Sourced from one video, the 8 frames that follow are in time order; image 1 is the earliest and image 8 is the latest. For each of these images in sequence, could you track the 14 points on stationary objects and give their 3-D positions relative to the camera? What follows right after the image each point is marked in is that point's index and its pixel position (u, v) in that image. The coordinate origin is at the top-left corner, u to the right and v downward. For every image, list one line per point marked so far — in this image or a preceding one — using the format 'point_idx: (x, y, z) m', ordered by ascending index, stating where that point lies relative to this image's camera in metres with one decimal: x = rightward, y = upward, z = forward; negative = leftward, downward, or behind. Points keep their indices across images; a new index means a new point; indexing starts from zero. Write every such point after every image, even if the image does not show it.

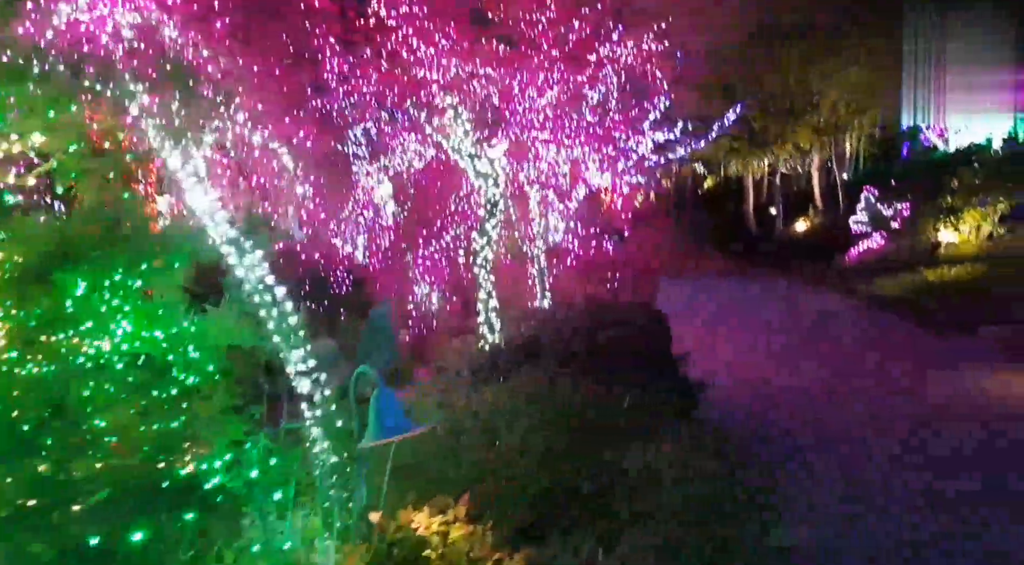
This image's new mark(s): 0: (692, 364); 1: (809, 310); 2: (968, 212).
0: (+2.7, -1.2, +9.7) m
1: (+6.5, -0.6, +14.8) m
2: (+10.9, +1.7, +16.1) m
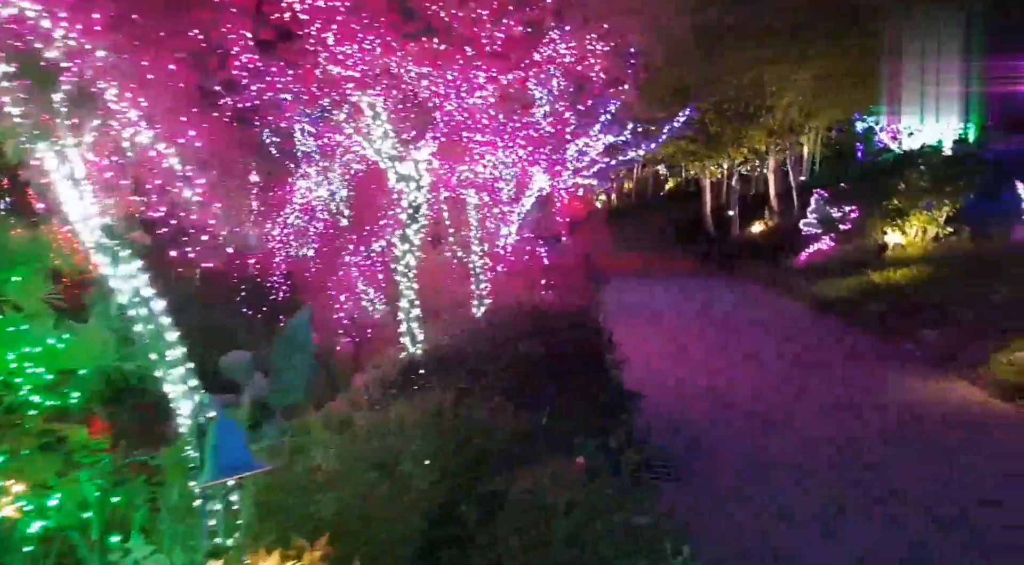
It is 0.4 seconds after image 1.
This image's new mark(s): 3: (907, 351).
0: (+1.9, -1.2, +9.5) m
1: (+5.4, -0.6, +14.8) m
2: (+9.8, +1.6, +16.4) m
3: (+6.1, -1.0, +10.4) m
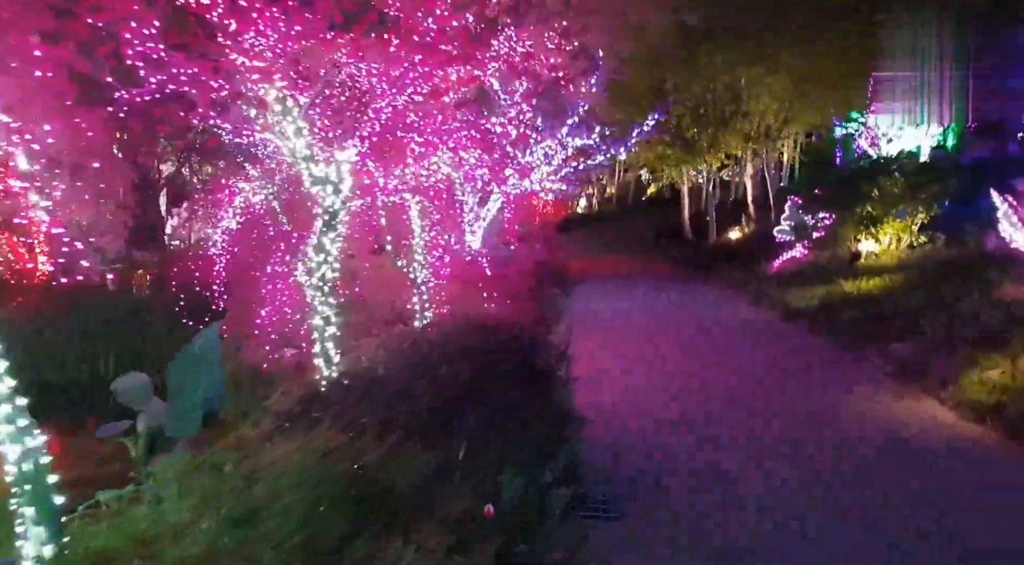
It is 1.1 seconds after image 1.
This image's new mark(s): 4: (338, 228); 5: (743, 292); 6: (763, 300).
0: (+1.2, -1.4, +9.0) m
1: (+4.6, -0.8, +14.4) m
2: (+8.9, +1.4, +16.0) m
3: (+5.4, -1.1, +10.0) m
4: (-1.4, +0.4, +5.4) m
5: (+6.3, -0.2, +18.4) m
6: (+6.1, -0.4, +16.6) m
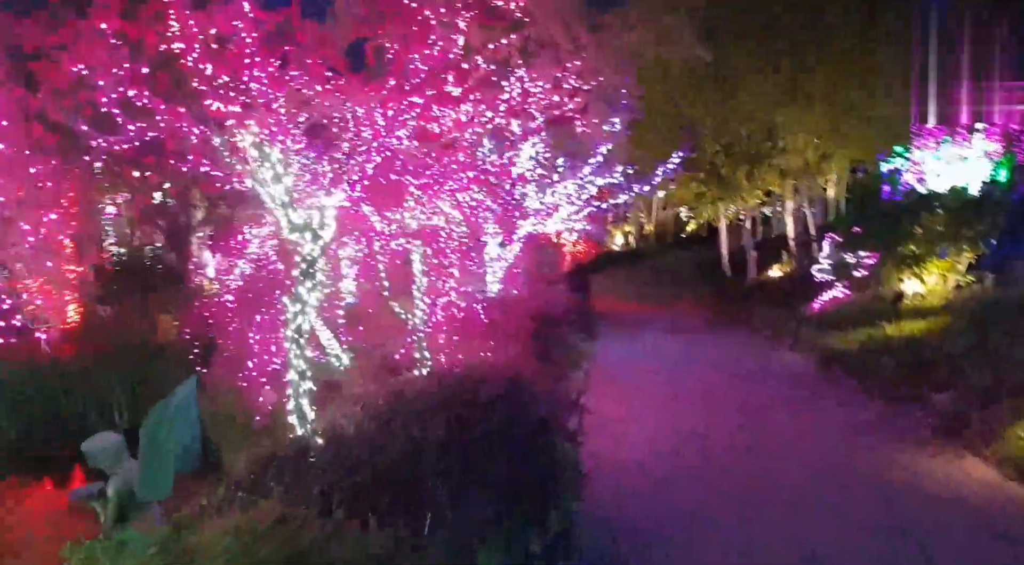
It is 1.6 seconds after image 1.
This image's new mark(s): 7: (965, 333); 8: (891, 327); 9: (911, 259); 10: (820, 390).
0: (+1.3, -2.0, +8.4) m
1: (+5.1, -1.7, +13.7) m
2: (+9.4, +0.5, +15.2) m
3: (+5.6, -1.8, +9.2) m
4: (-1.5, +0.1, +5.1) m
5: (+7.0, -1.3, +17.6) m
6: (+6.7, -1.4, +15.8) m
7: (+8.0, -0.9, +11.8) m
8: (+7.7, -0.9, +13.7) m
9: (+9.3, +0.5, +15.7) m
10: (+5.1, -1.7, +11.2) m
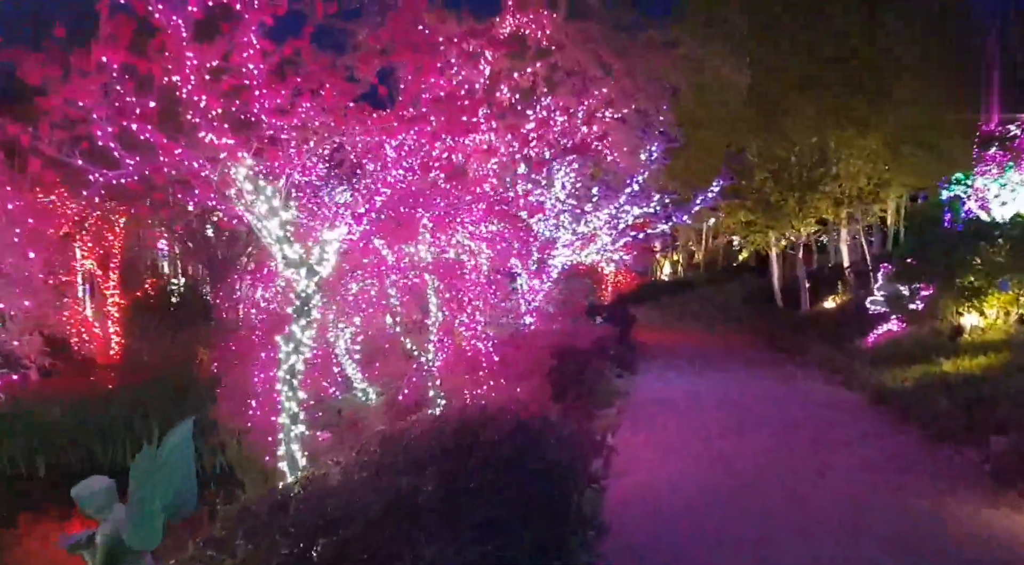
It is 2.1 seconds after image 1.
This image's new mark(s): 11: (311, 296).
0: (+1.6, -2.4, +8.0) m
1: (+5.7, -2.3, +12.9) m
2: (+10.2, -0.3, +14.2) m
3: (+5.9, -2.2, +8.4) m
4: (-1.5, -0.2, +4.9) m
5: (+7.9, -2.2, +16.7) m
6: (+7.4, -2.2, +15.0) m
7: (+8.4, -1.5, +10.9) m
8: (+8.3, -1.5, +12.8) m
9: (+10.0, -0.2, +14.7) m
10: (+5.5, -2.3, +10.4) m
11: (-1.5, -0.1, +4.9) m
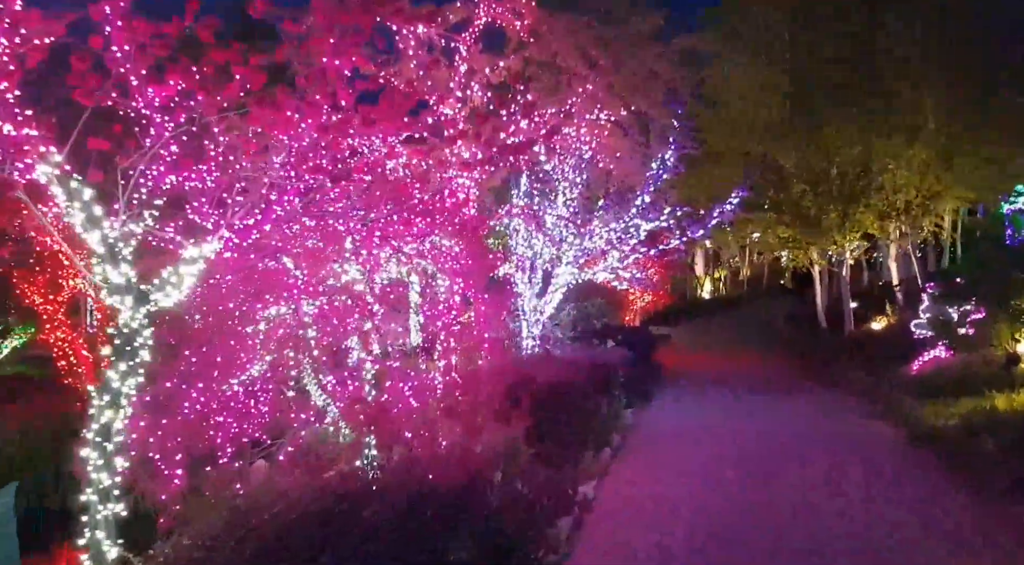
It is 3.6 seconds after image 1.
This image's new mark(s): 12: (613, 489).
0: (+1.1, -2.6, +6.7) m
1: (+5.5, -2.7, +11.4) m
2: (+10.0, -0.7, +12.4) m
3: (+5.4, -2.5, +6.8) m
4: (-2.1, -0.4, +3.9) m
5: (+7.9, -2.6, +15.0) m
6: (+7.4, -2.6, +13.3) m
7: (+8.1, -1.8, +9.2) m
8: (+8.1, -1.9, +11.1) m
9: (+9.9, -0.6, +12.9) m
10: (+5.2, -2.6, +8.9) m
11: (-2.1, -0.3, +3.9) m
12: (+1.2, -2.6, +8.0) m
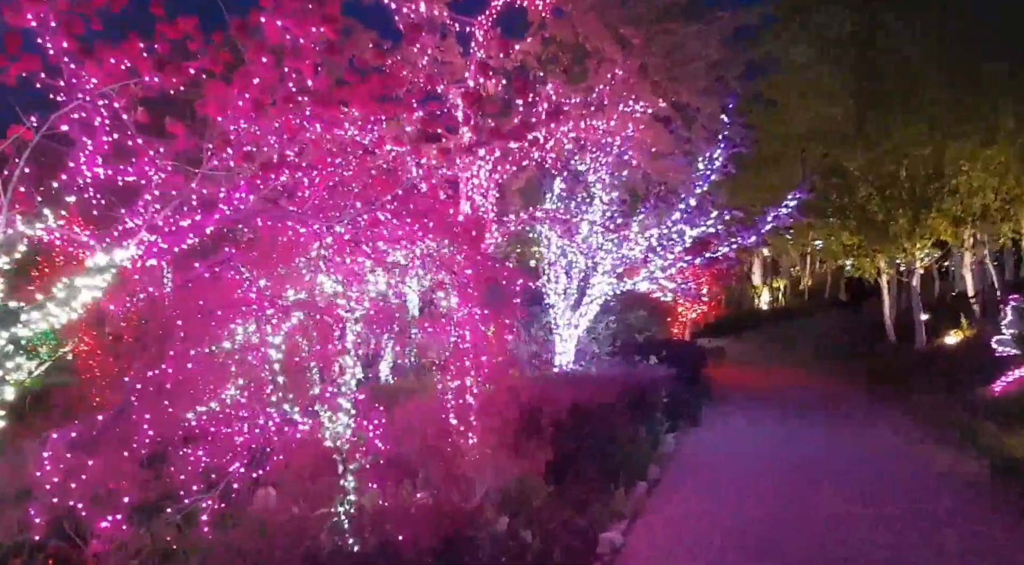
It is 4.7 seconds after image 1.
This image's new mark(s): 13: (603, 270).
0: (+1.1, -2.7, +5.6) m
1: (+5.9, -2.9, +9.9) m
2: (+10.5, -0.9, +10.6) m
3: (+5.5, -2.6, +5.4) m
4: (-2.3, -0.5, +3.0) m
5: (+8.6, -2.9, +13.3) m
6: (+7.9, -2.8, +11.7) m
7: (+8.3, -2.0, +7.5) m
8: (+8.5, -2.1, +9.4) m
9: (+10.4, -0.9, +11.1) m
10: (+5.4, -2.8, +7.4) m
11: (-2.3, -0.4, +3.0) m
12: (+1.4, -2.8, +6.9) m
13: (+1.6, +0.2, +11.9) m
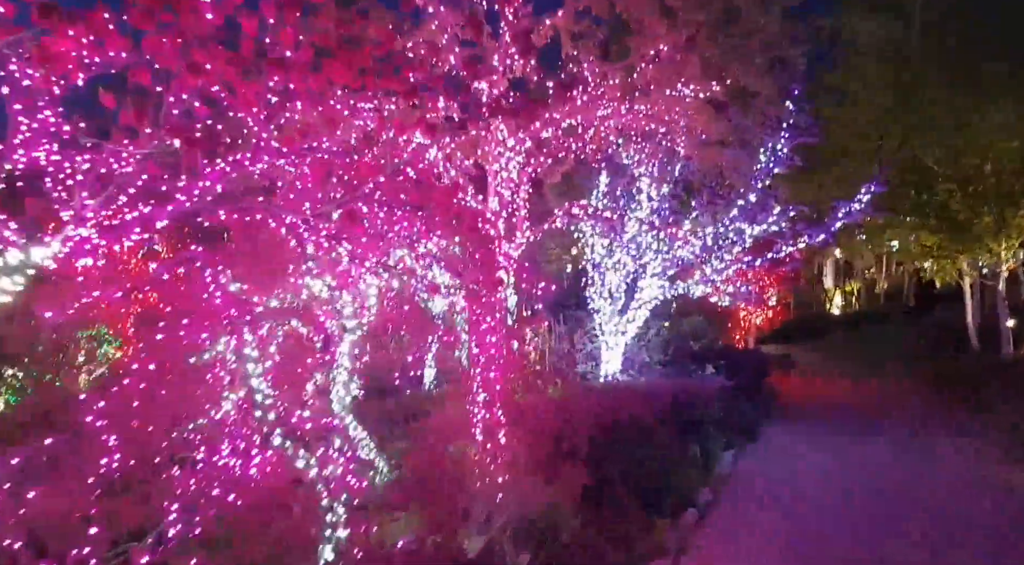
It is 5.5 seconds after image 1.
0: (+1.2, -2.8, +4.6) m
1: (+6.4, -2.9, +8.6) m
2: (+11.0, -0.9, +8.9) m
3: (+5.6, -2.6, +4.1) m
4: (-2.4, -0.5, +2.4) m
5: (+9.3, -2.9, +11.7) m
6: (+8.5, -2.9, +10.1) m
7: (+8.6, -2.0, +6.0) m
8: (+8.9, -2.1, +7.9) m
9: (+11.0, -0.9, +9.4) m
10: (+5.6, -2.8, +6.2) m
11: (-2.4, -0.4, +2.4) m
12: (+1.6, -2.8, +6.0) m
13: (+2.3, +0.2, +10.9) m
